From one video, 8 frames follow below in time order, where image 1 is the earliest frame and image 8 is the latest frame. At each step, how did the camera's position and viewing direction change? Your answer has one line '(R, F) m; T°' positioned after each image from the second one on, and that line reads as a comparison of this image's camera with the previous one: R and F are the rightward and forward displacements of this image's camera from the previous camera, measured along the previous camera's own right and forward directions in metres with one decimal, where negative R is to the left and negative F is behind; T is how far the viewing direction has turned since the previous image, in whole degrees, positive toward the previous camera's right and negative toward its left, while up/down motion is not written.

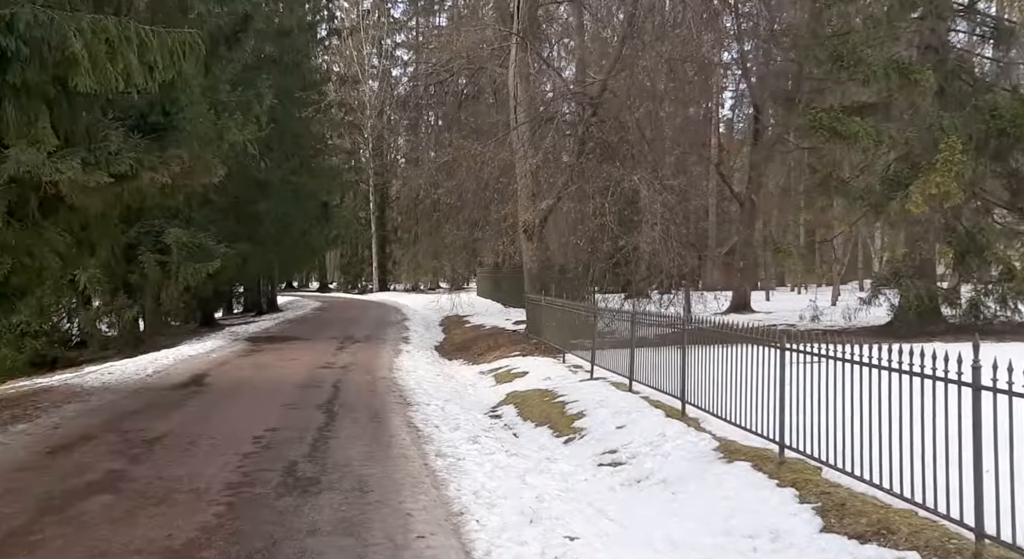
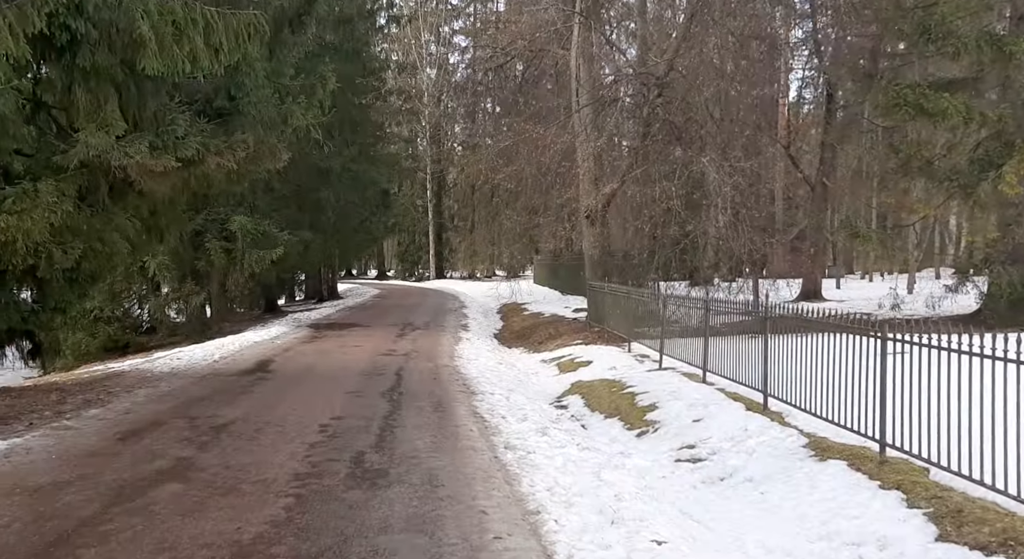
(-0.1, +0.3) m; -4°
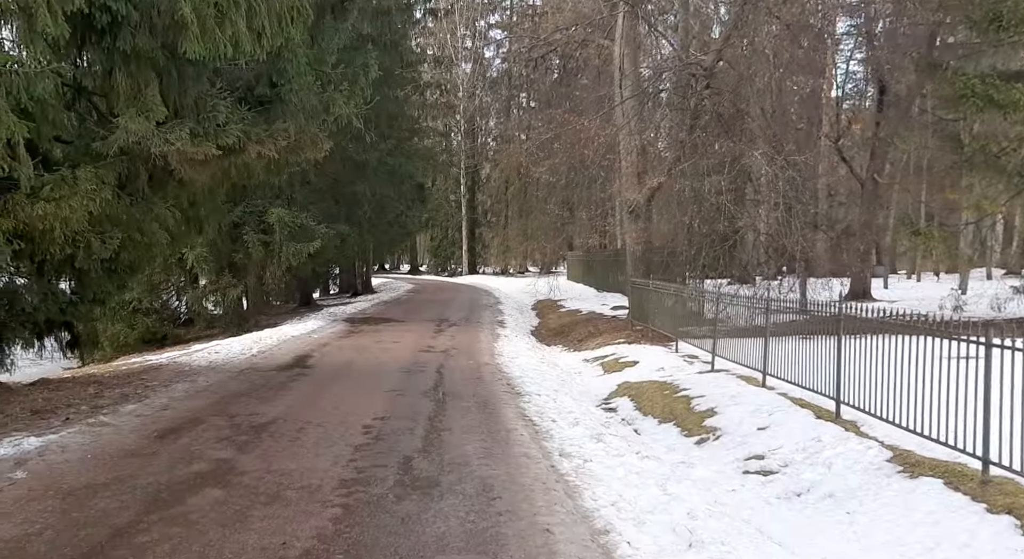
(-0.2, +0.4) m; -2°
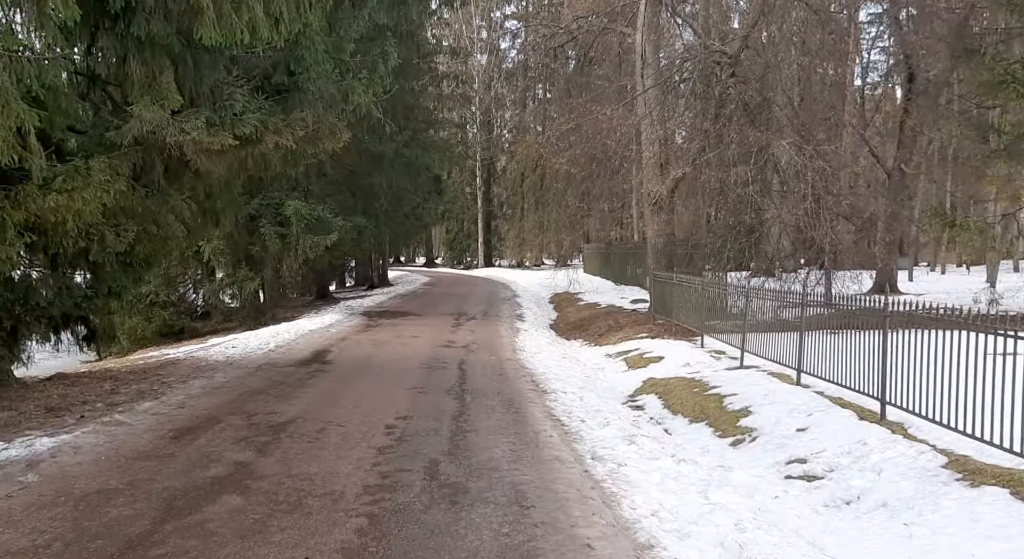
(-0.1, +0.3) m; -1°
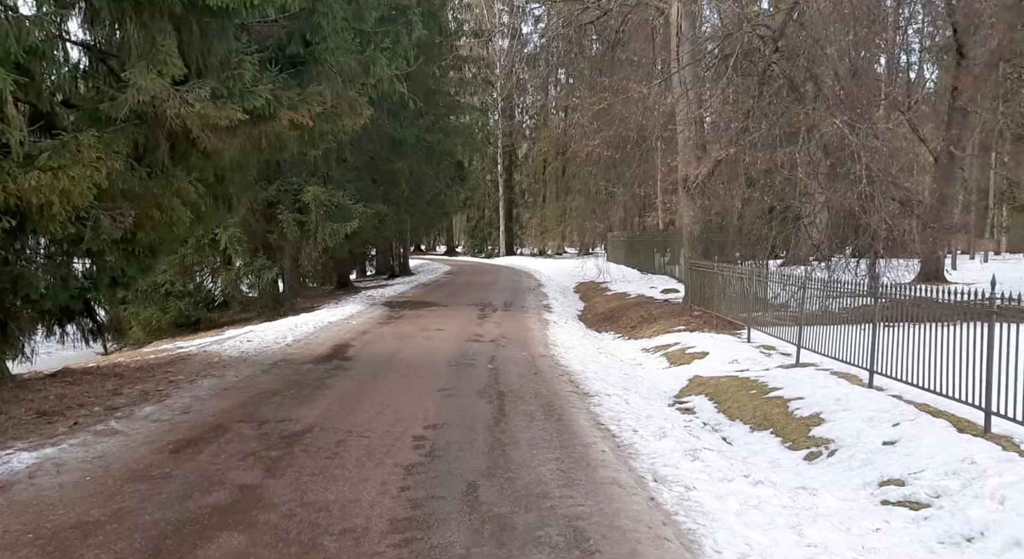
(-0.2, +0.9) m; -1°
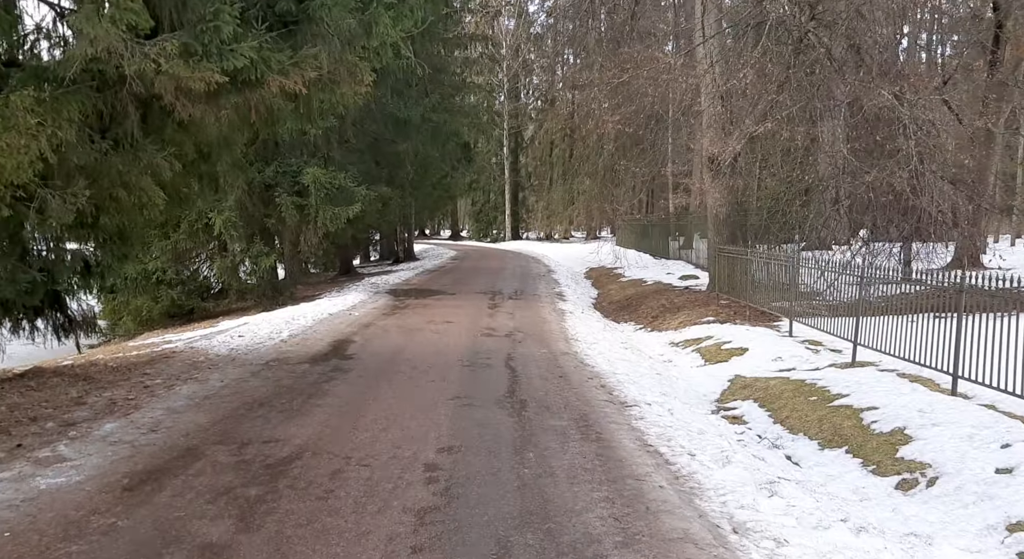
(-0.2, +1.2) m; 0°
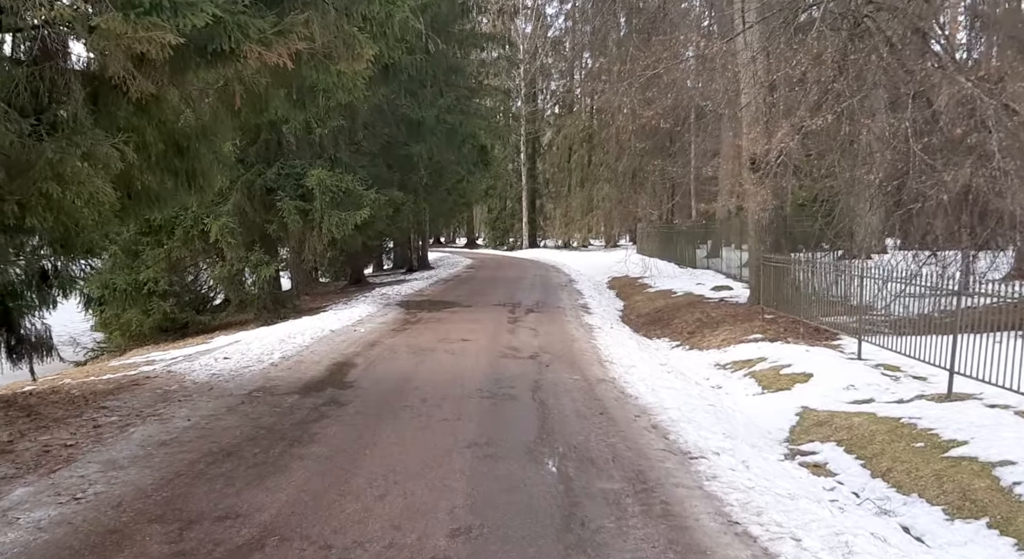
(-0.1, +1.5) m; -1°
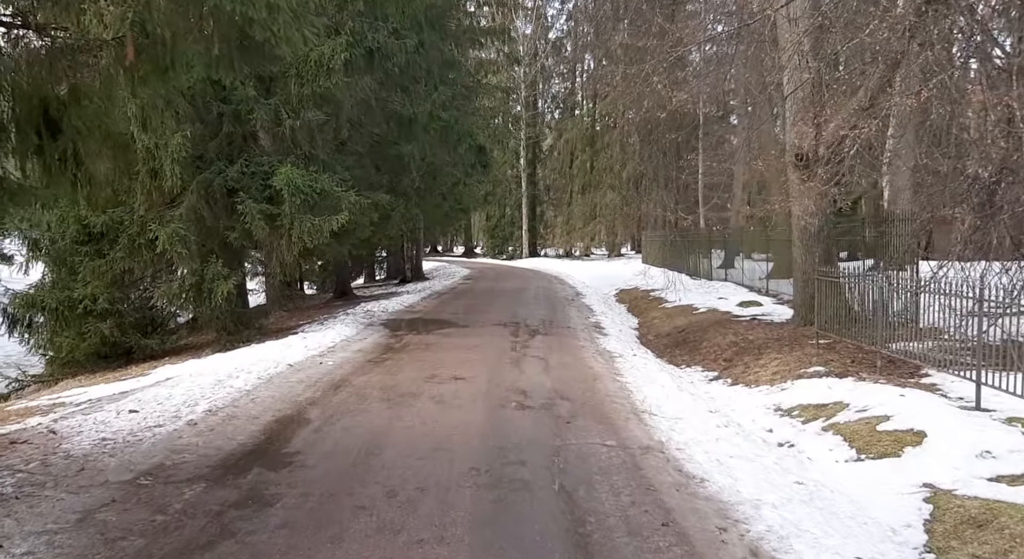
(-0.1, +2.6) m; 0°
